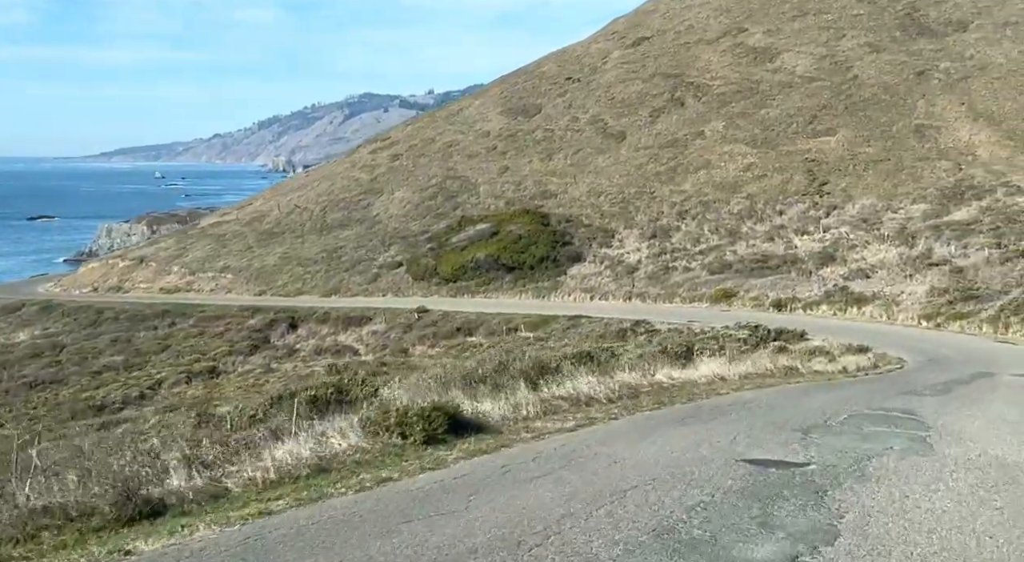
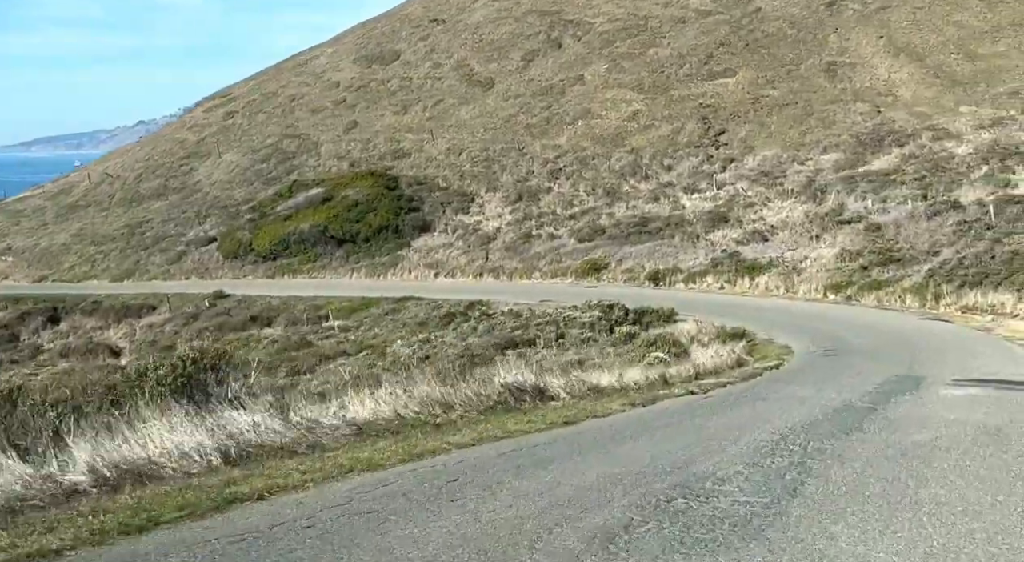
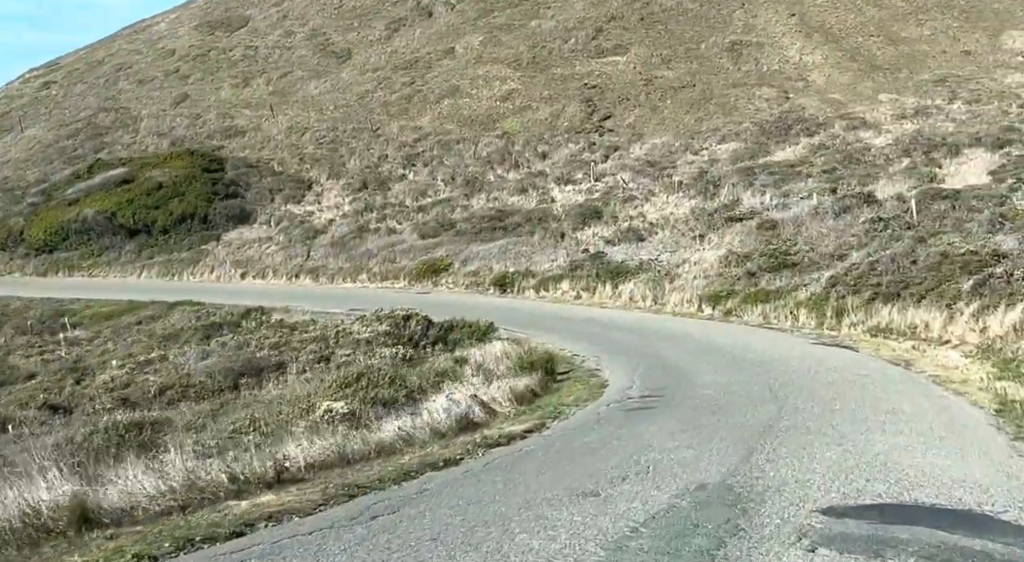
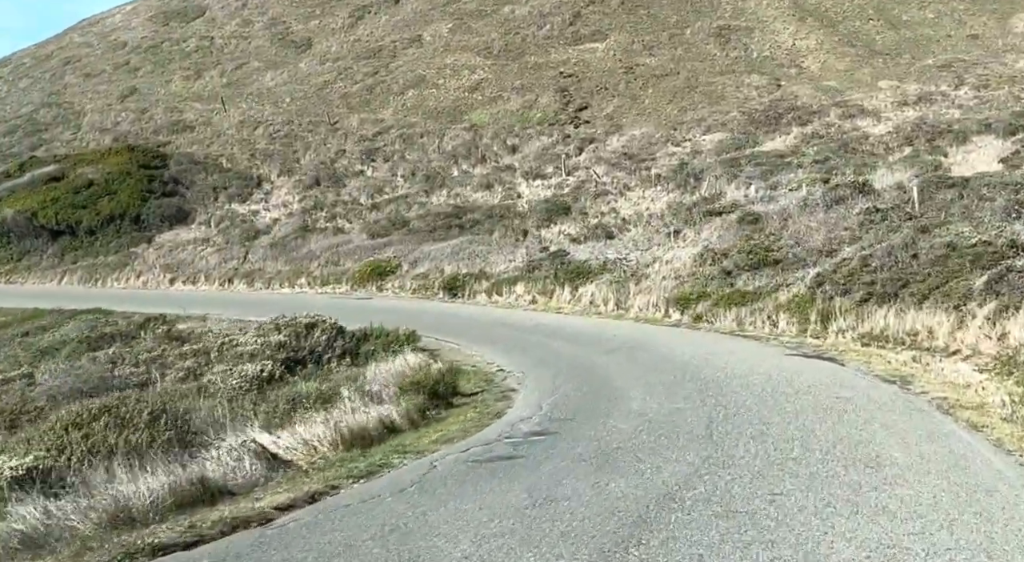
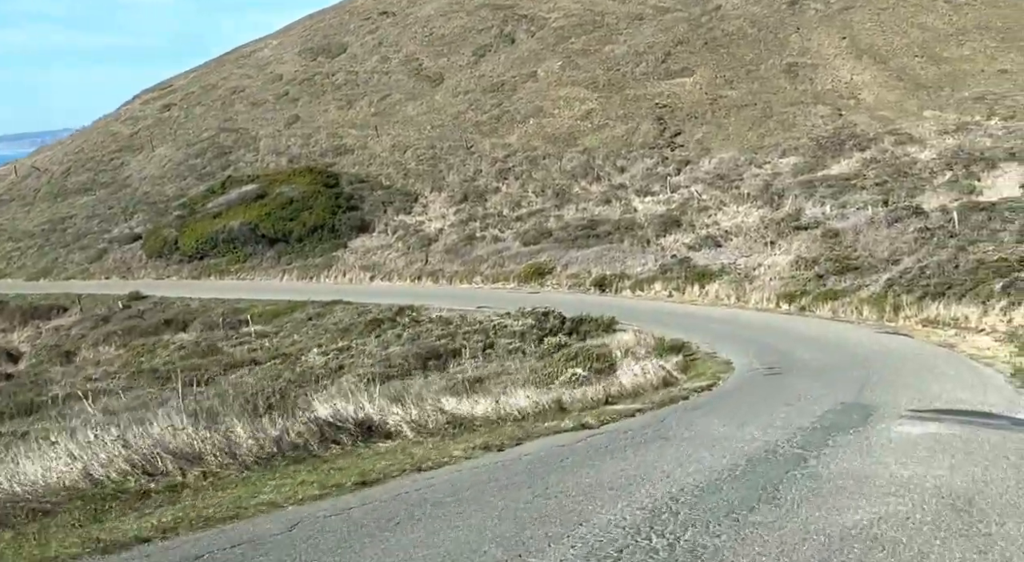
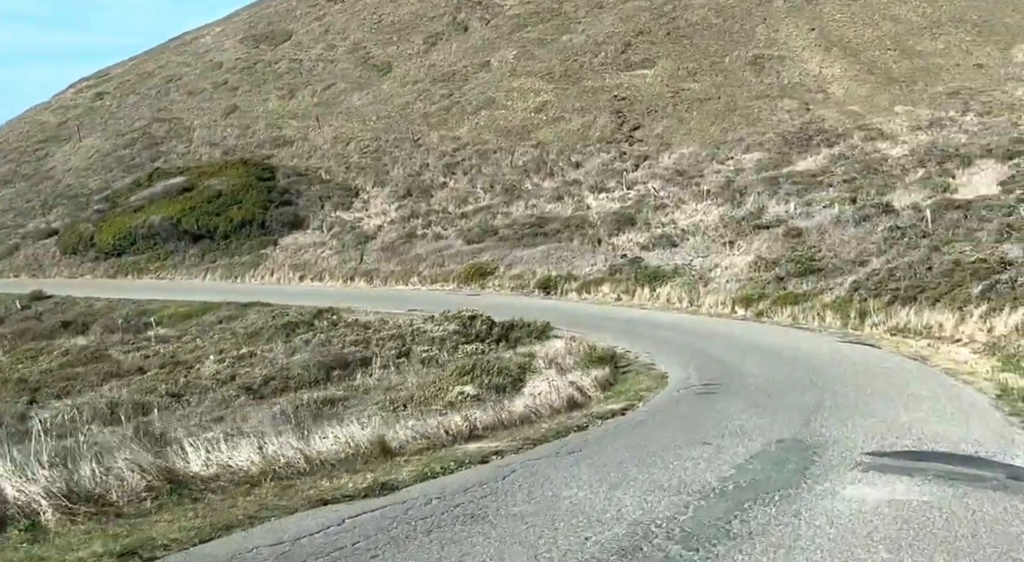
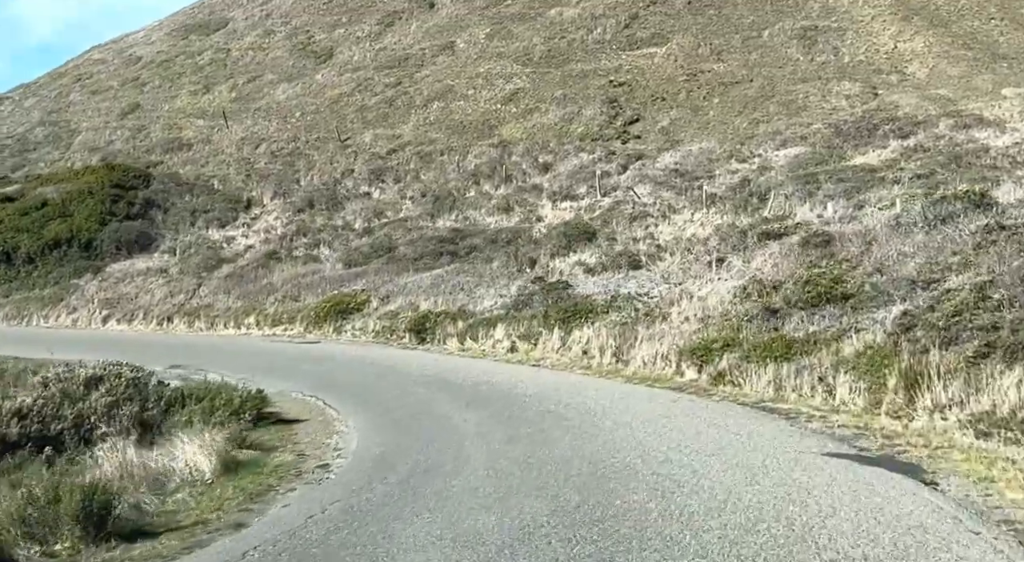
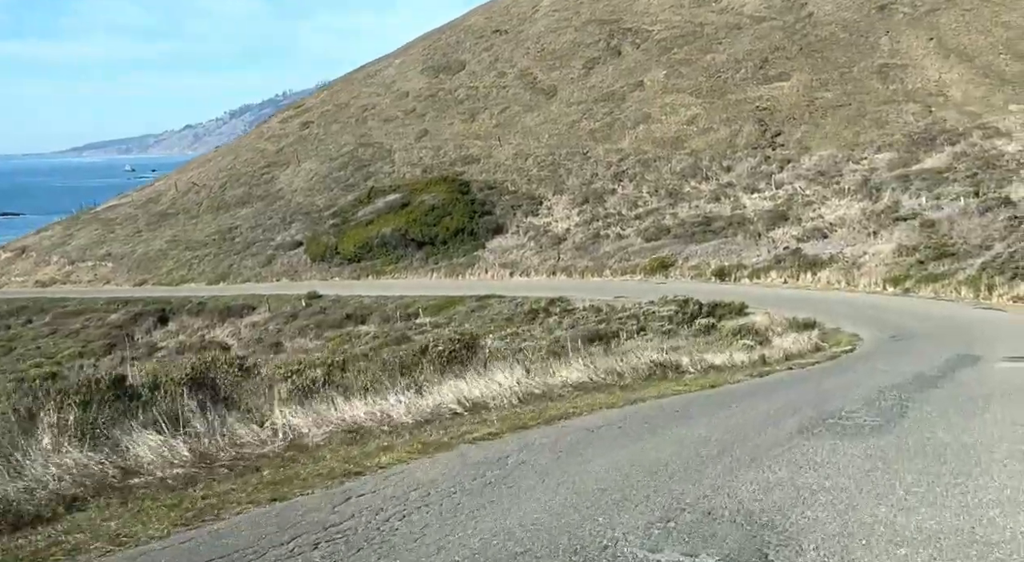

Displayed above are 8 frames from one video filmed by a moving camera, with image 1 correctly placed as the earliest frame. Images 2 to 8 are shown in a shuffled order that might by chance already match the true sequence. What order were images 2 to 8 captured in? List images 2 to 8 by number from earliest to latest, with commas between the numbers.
8, 2, 5, 6, 3, 4, 7
